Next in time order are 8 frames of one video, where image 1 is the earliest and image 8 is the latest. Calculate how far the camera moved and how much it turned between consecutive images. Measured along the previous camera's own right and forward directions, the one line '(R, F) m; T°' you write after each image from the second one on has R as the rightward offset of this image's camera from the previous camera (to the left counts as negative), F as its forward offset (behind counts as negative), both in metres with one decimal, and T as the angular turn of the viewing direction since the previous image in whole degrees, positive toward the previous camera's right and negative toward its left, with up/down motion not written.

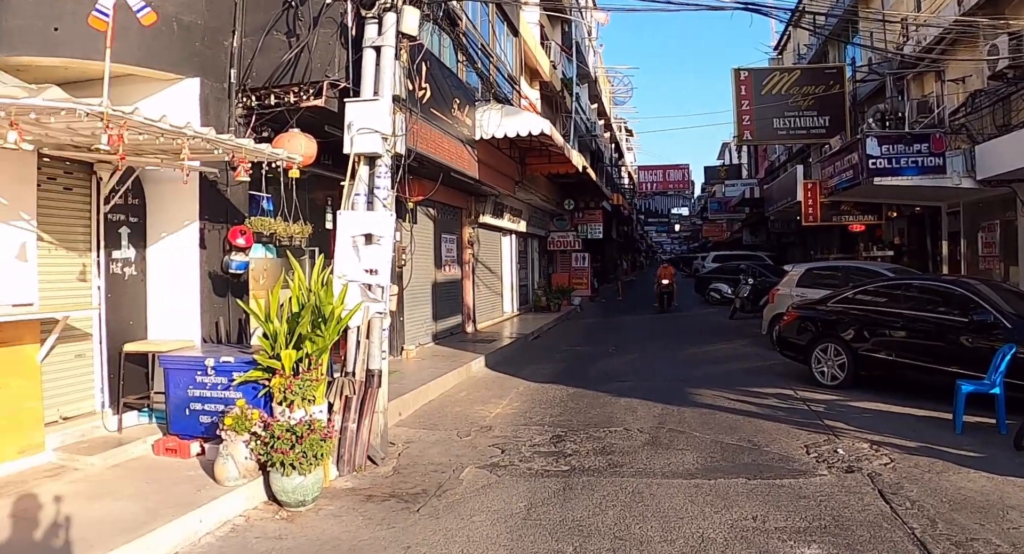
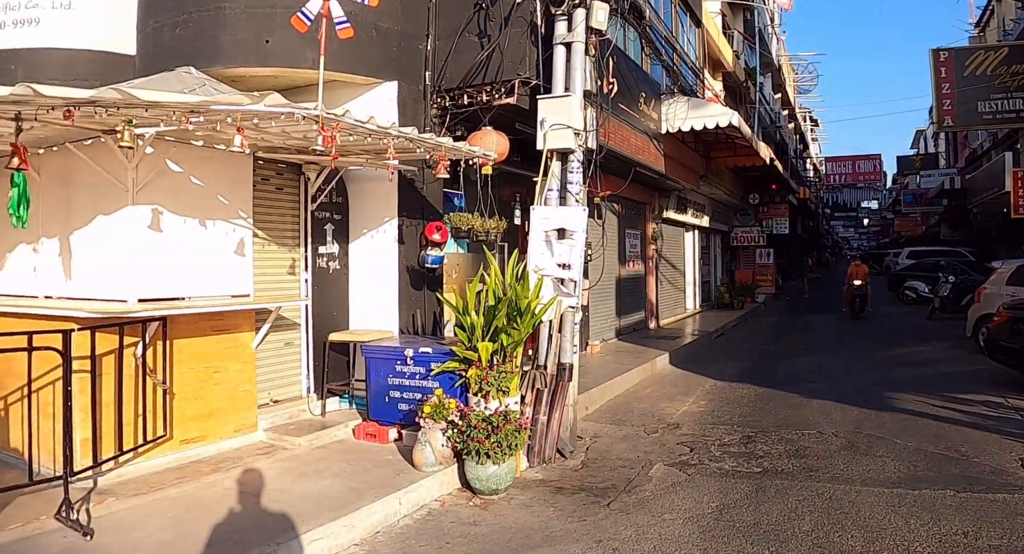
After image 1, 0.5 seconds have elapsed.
(-0.9, 0.0) m; -8°
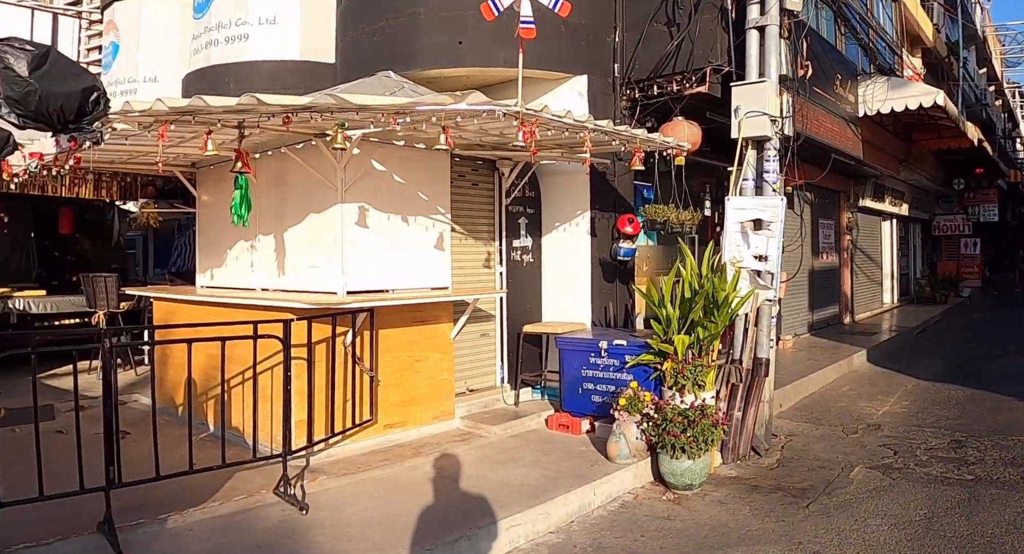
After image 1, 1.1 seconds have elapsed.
(-0.9, -0.1) m; -8°
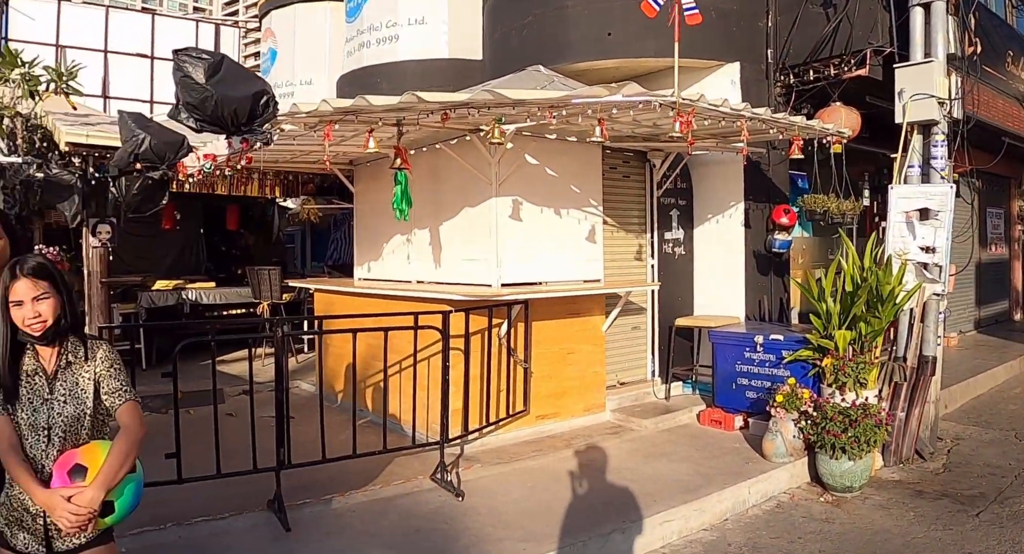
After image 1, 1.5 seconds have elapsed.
(-0.7, 0.0) m; -6°
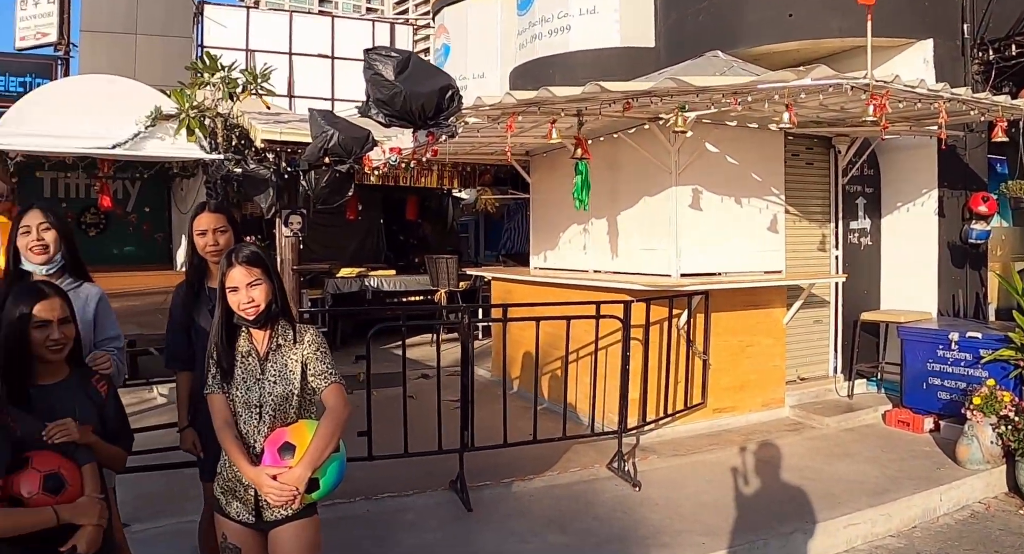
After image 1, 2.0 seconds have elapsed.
(-0.8, 0.0) m; -7°
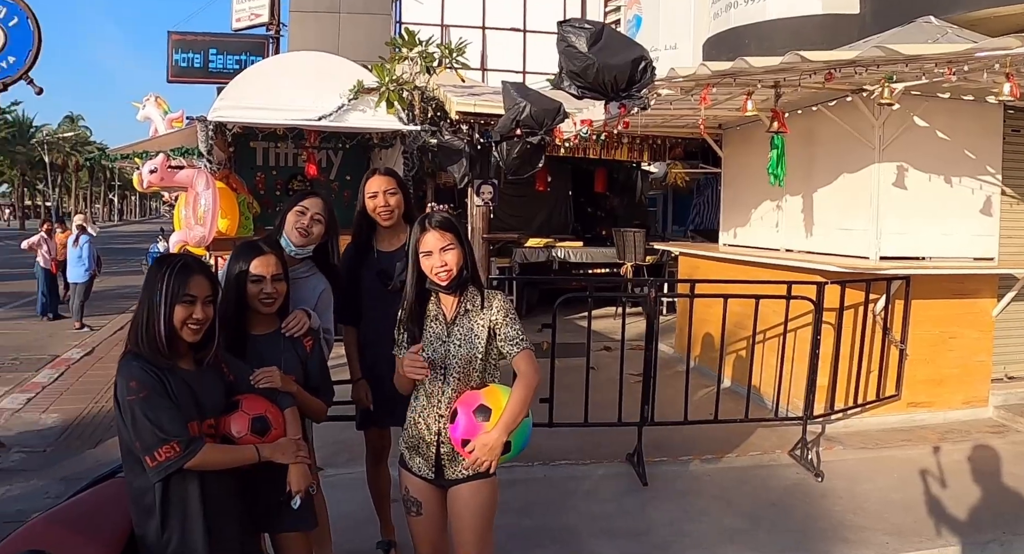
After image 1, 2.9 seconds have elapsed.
(-0.6, -0.1) m; -9°
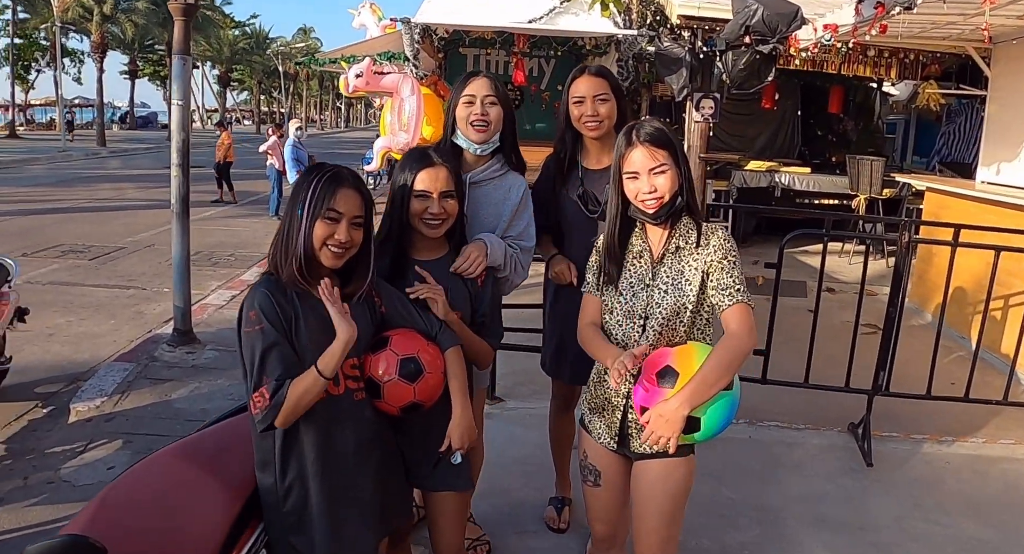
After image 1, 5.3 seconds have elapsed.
(-0.2, +0.4) m; -14°
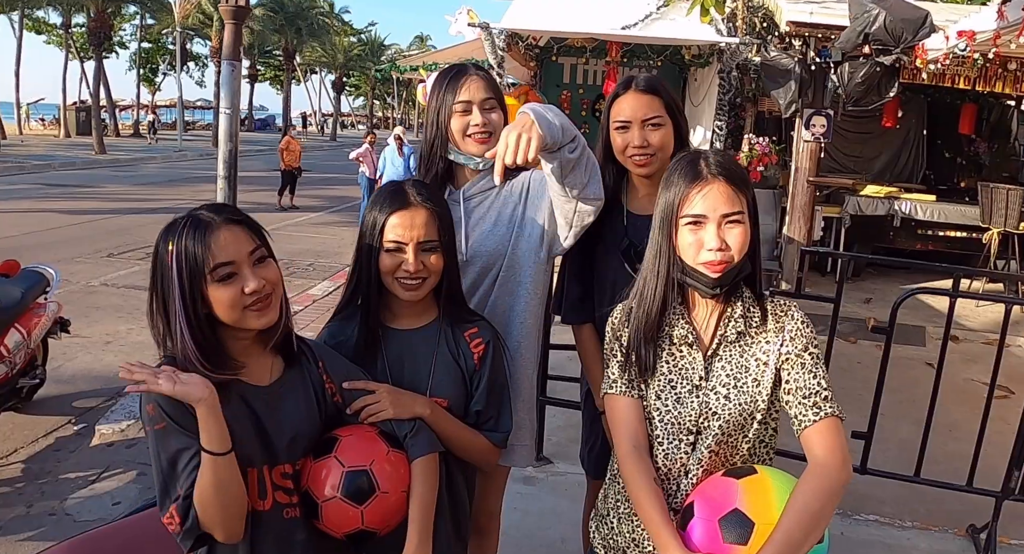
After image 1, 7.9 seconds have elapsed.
(+0.2, +0.4) m; -8°
